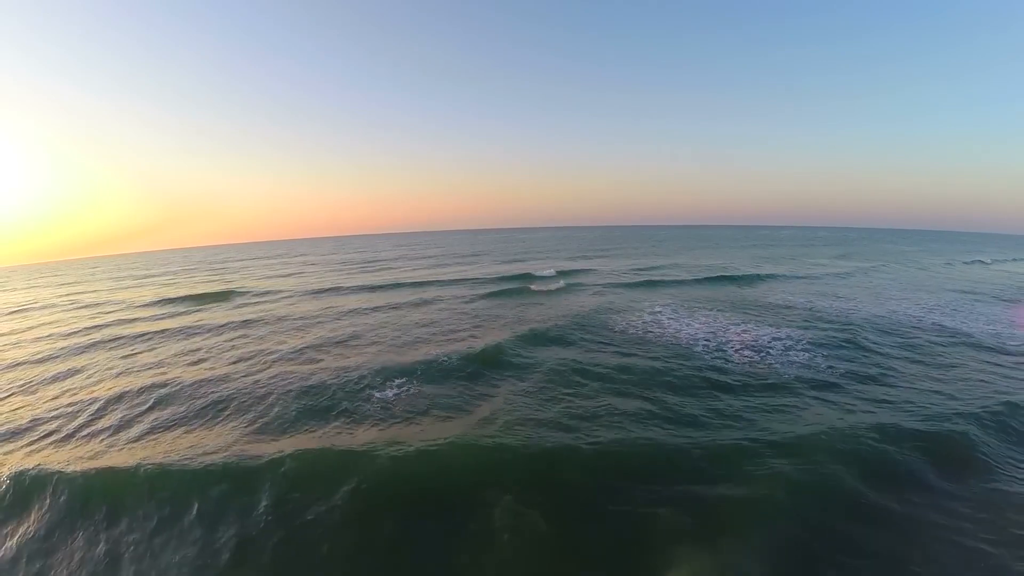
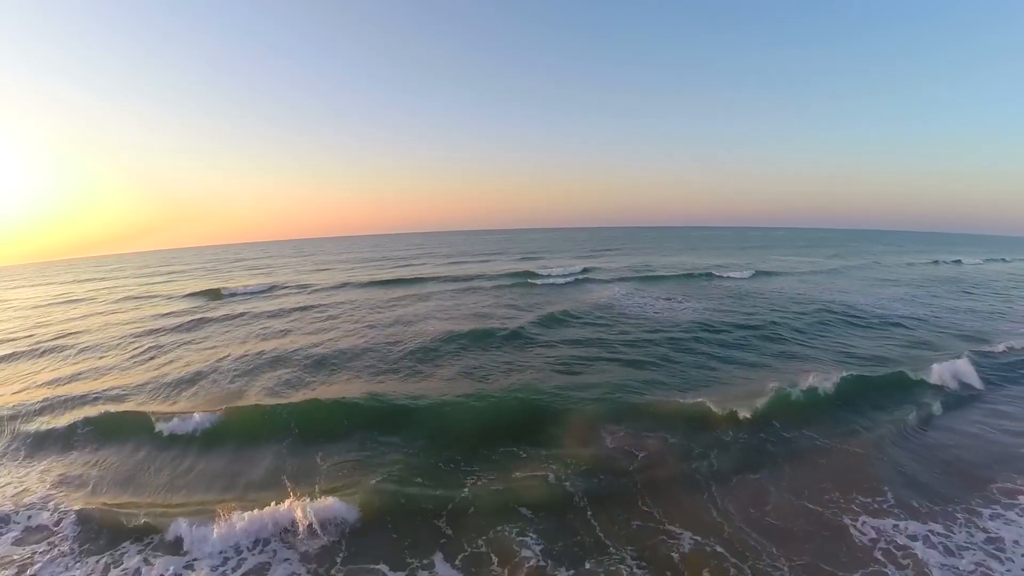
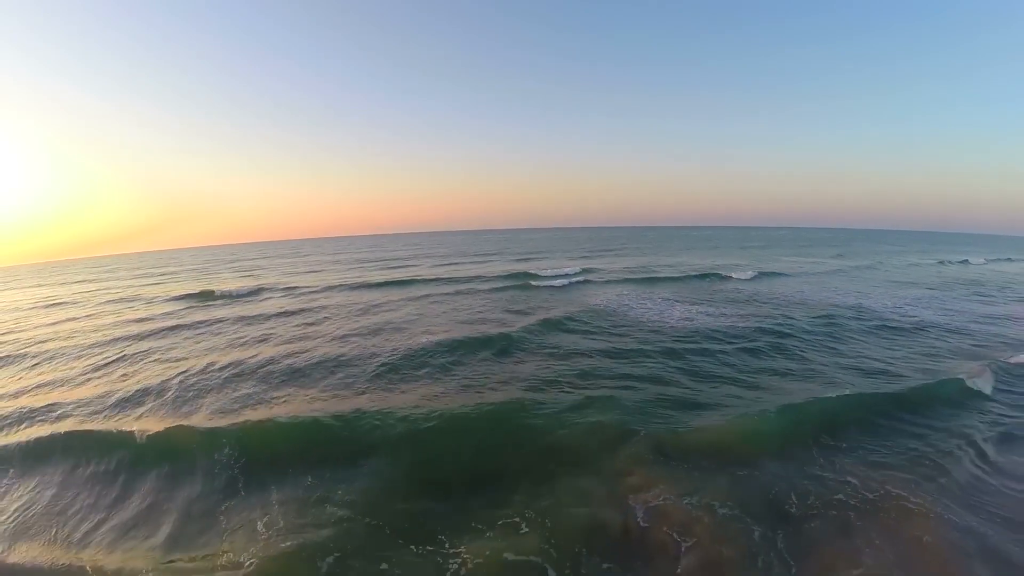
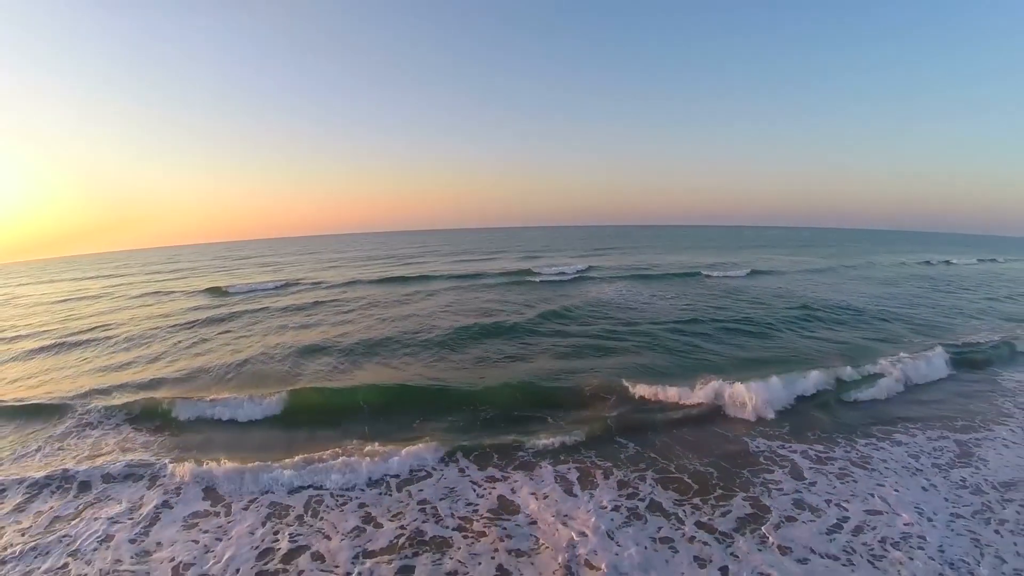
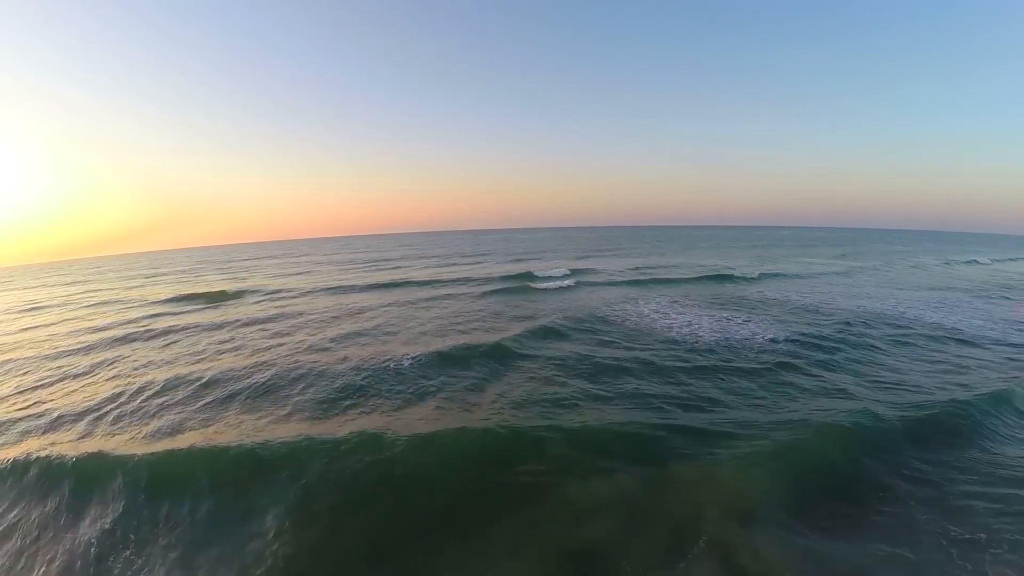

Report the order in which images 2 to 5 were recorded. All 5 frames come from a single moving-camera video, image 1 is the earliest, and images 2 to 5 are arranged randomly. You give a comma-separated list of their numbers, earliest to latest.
5, 3, 2, 4
